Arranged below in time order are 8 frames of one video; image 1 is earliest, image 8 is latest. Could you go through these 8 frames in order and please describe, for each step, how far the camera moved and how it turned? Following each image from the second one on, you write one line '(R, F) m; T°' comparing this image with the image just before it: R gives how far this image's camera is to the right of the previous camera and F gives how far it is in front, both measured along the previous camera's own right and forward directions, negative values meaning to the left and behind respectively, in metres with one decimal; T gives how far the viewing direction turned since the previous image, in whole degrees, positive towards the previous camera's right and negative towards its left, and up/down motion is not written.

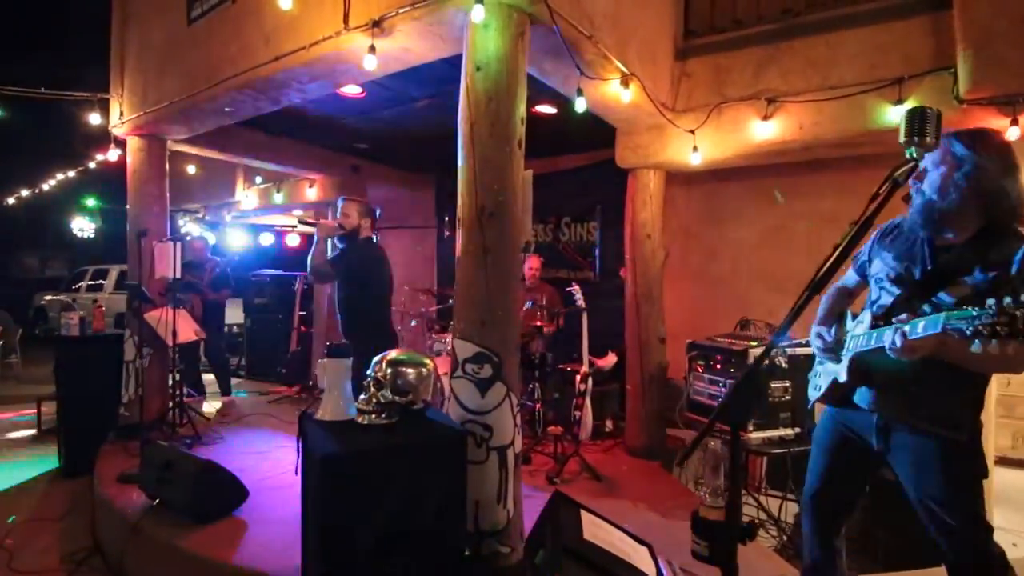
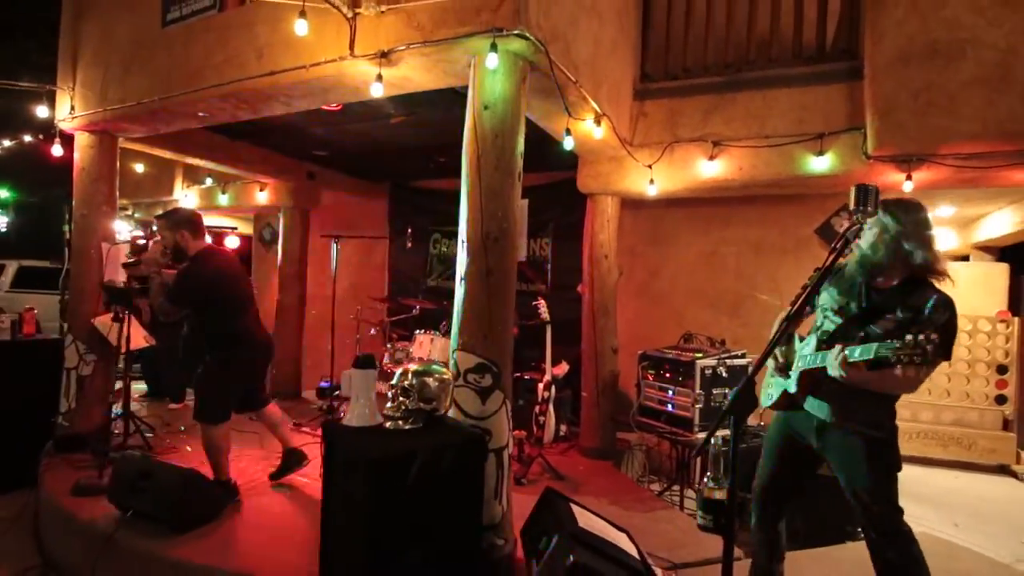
(-0.4, -0.3) m; +8°
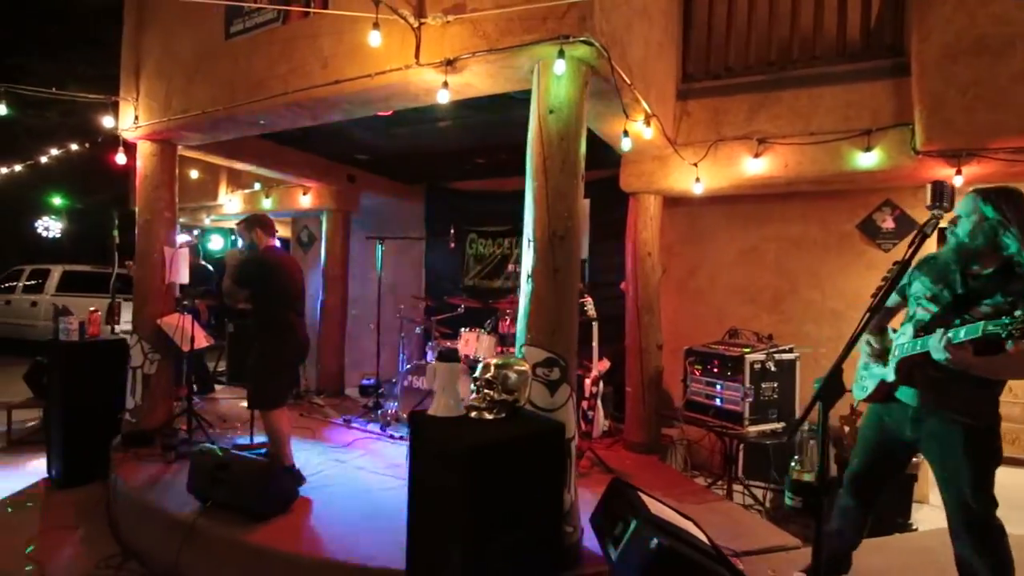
(-0.3, -0.1) m; -2°
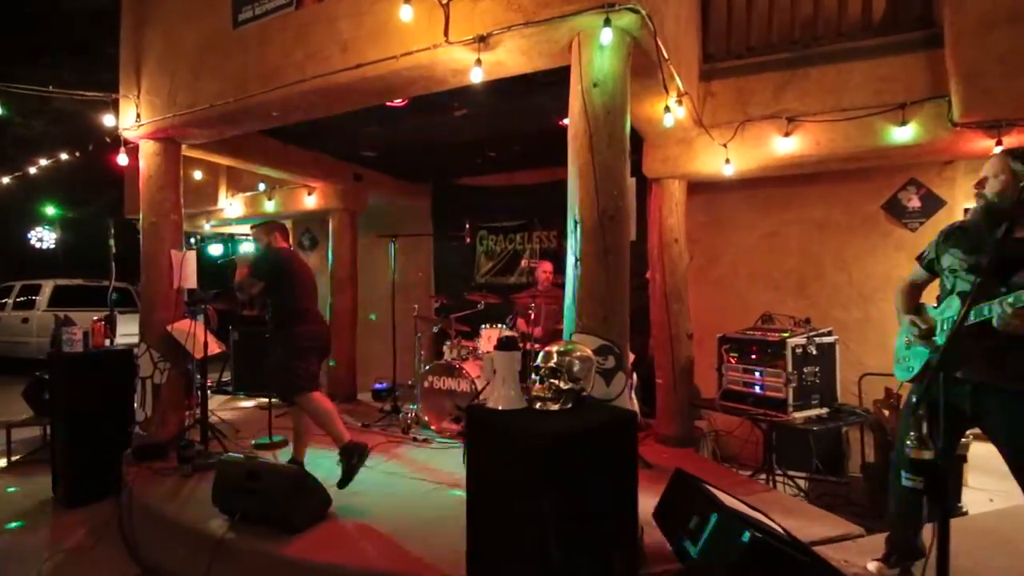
(-0.3, +0.2) m; +1°
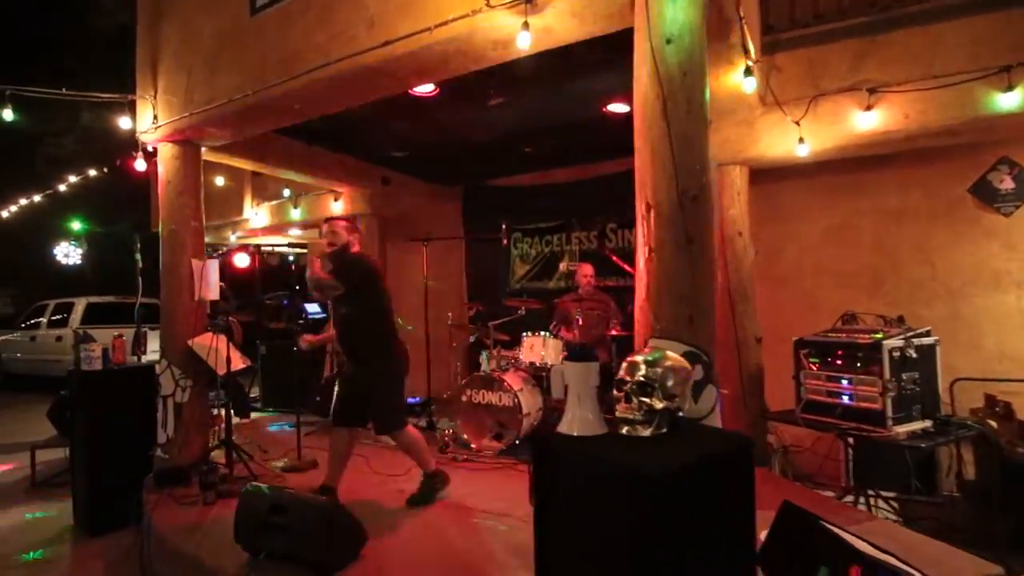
(-0.2, +0.4) m; -3°
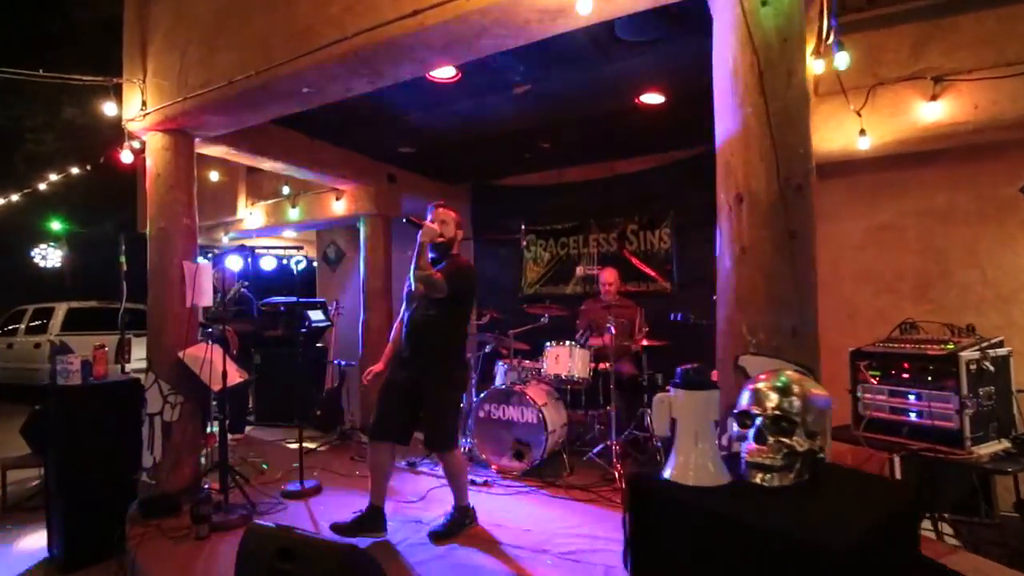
(-0.3, +0.4) m; +1°
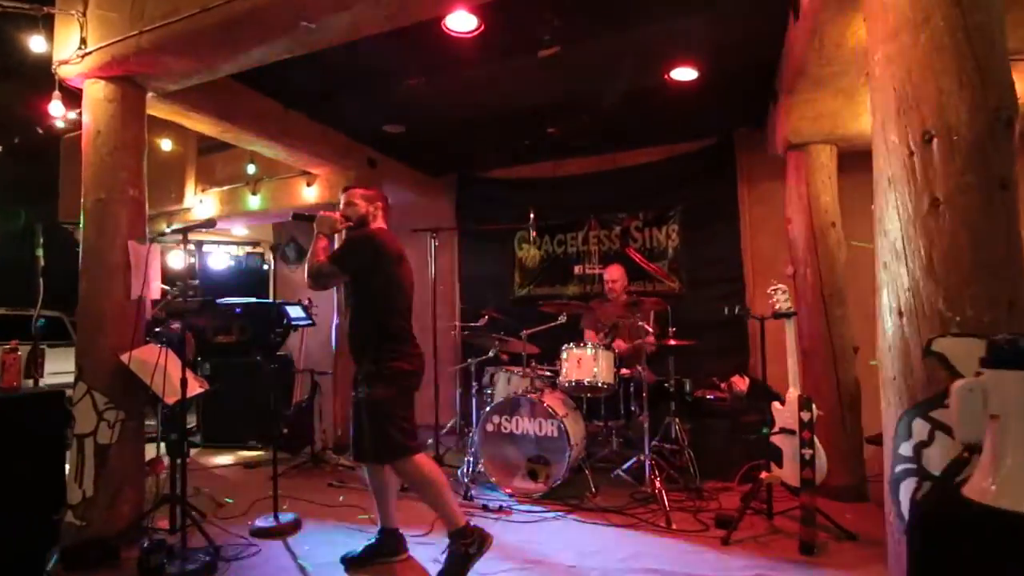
(-0.5, +0.6) m; +6°
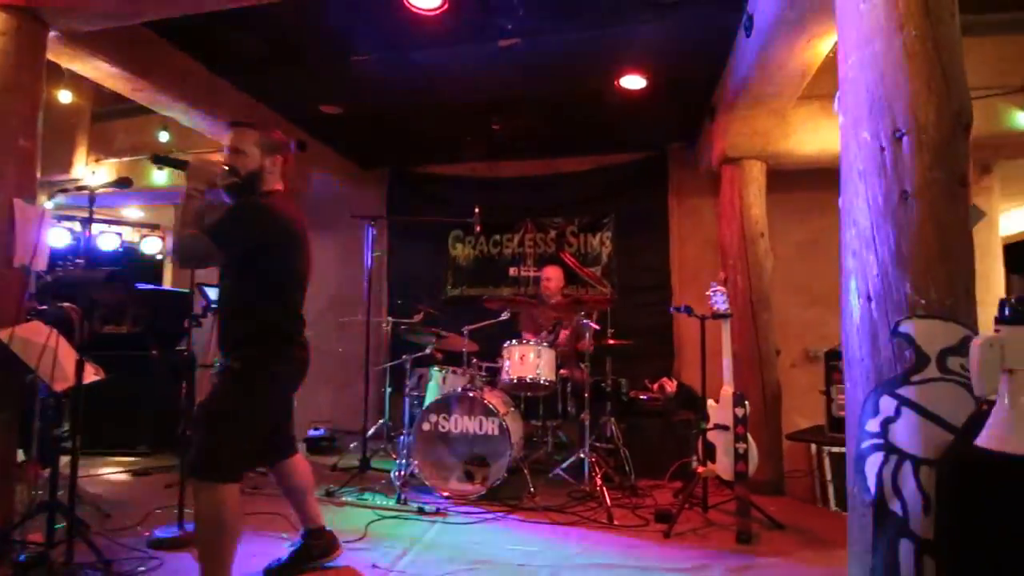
(-0.2, +0.1) m; +10°
